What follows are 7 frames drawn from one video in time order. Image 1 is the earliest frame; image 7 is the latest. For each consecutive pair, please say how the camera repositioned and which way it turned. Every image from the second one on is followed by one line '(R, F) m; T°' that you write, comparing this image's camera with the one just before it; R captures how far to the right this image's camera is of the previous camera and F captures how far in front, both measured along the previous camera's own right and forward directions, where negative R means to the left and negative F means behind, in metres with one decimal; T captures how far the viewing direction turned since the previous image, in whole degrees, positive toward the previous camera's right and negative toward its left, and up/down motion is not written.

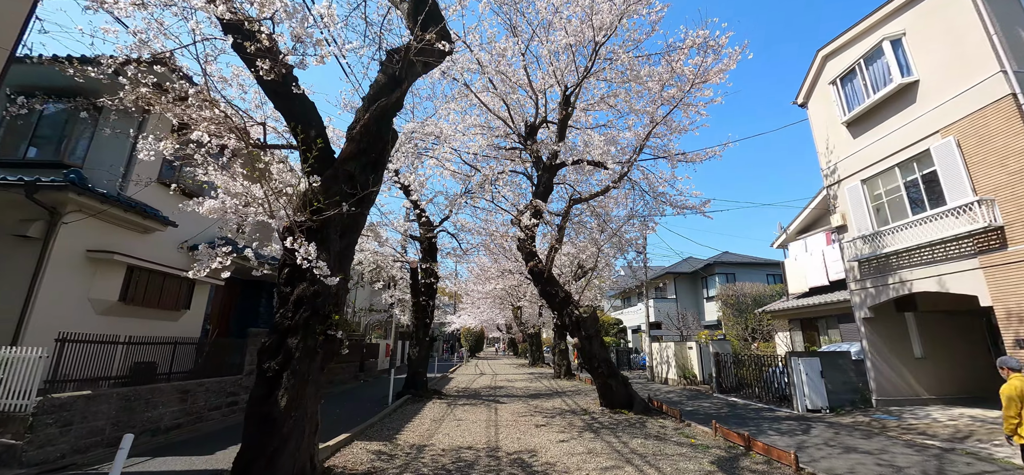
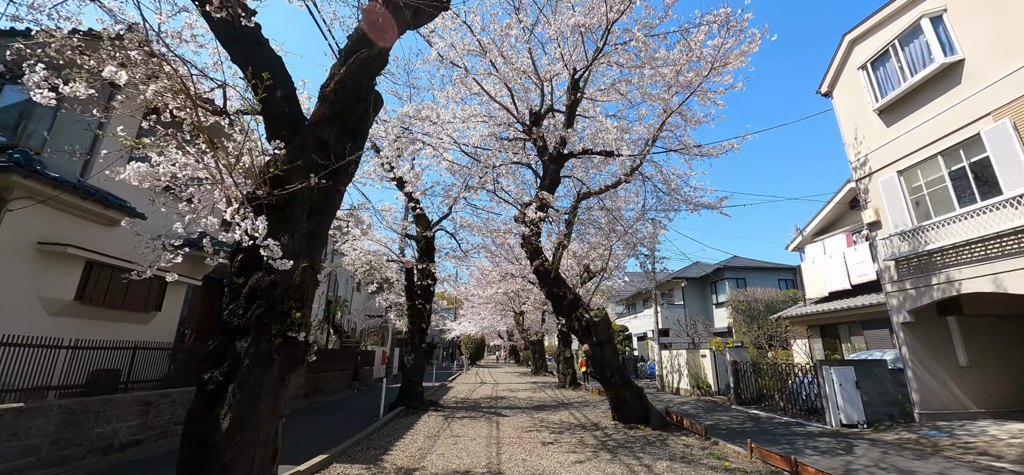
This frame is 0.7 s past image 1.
(0.0, +0.8) m; 0°
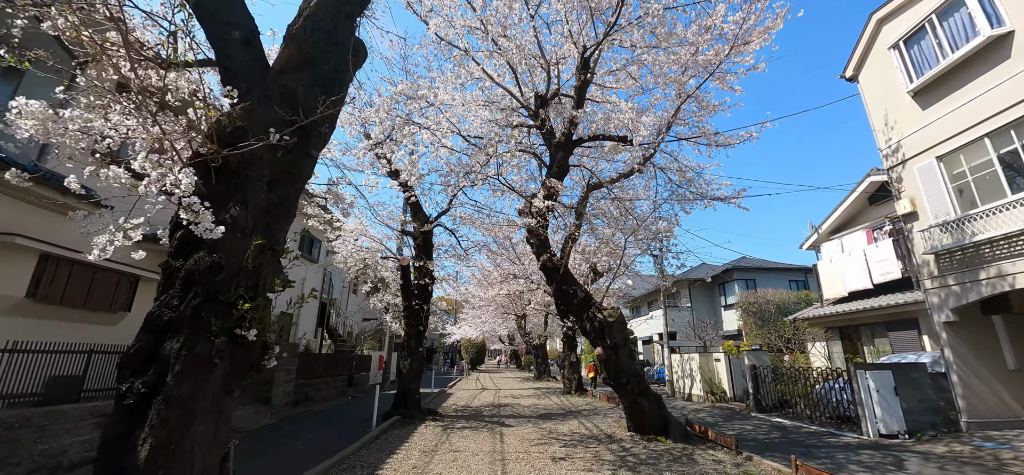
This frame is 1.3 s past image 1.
(-0.1, +0.7) m; 0°
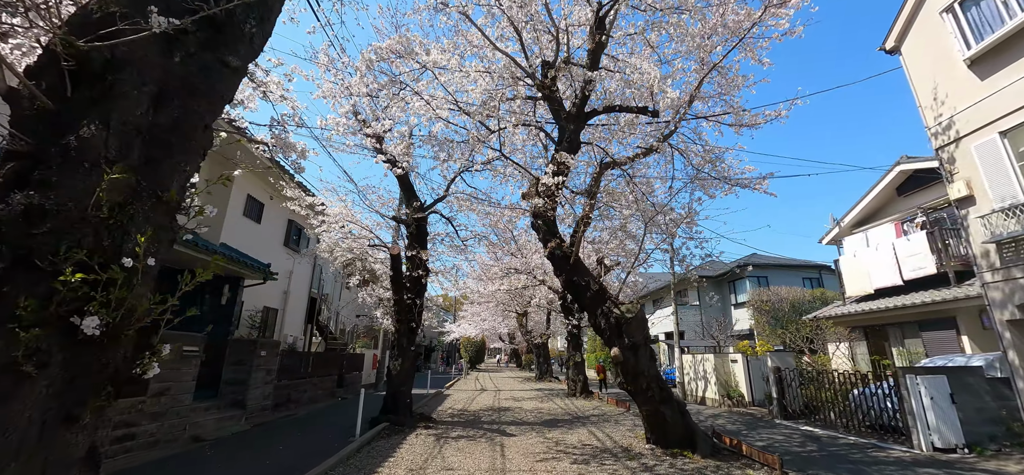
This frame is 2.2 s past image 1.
(0.0, +1.0) m; 0°
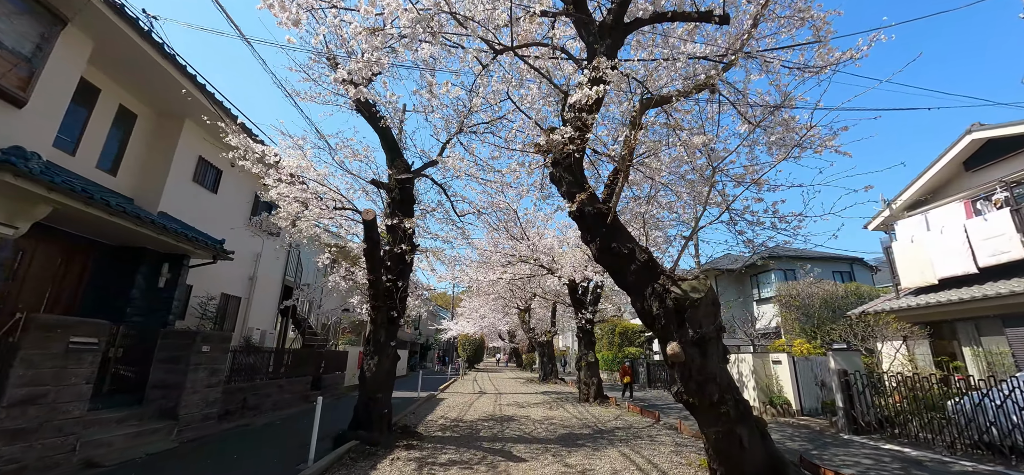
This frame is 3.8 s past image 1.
(-0.1, +1.9) m; 0°
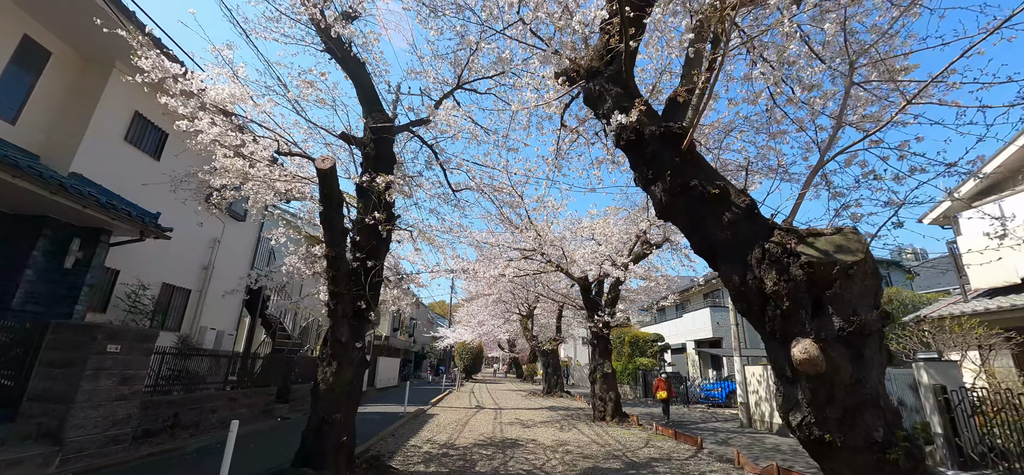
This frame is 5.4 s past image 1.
(-0.1, +1.8) m; 0°
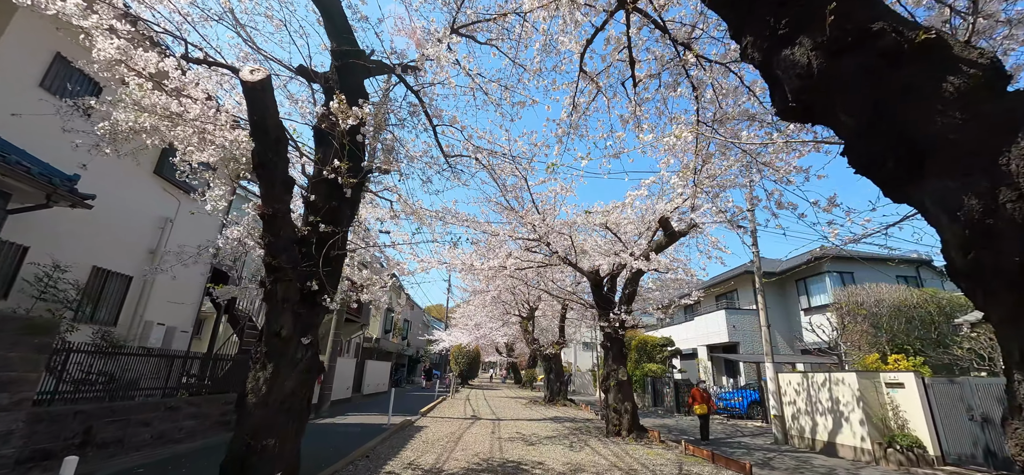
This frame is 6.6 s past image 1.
(-0.1, +1.4) m; 0°
